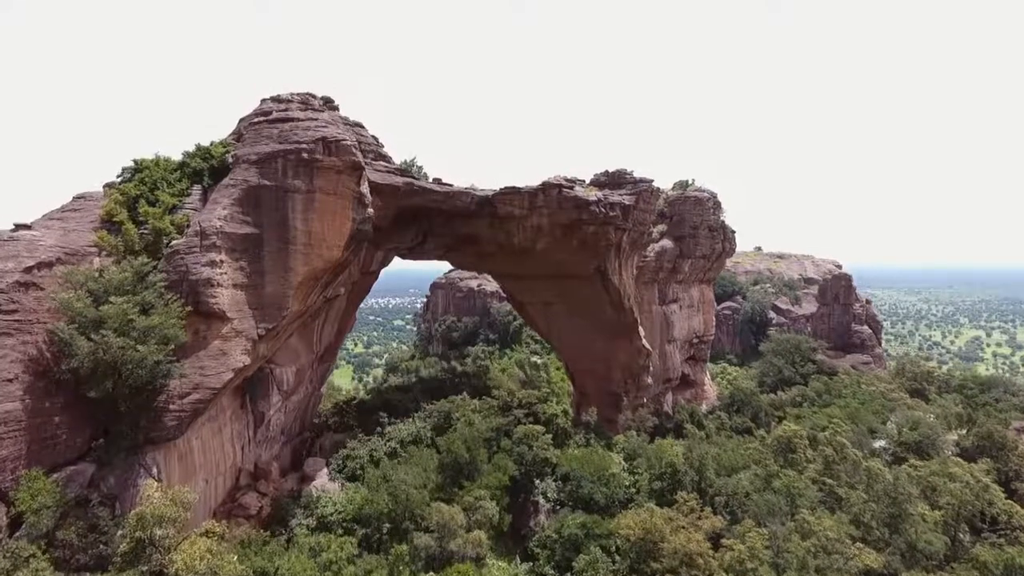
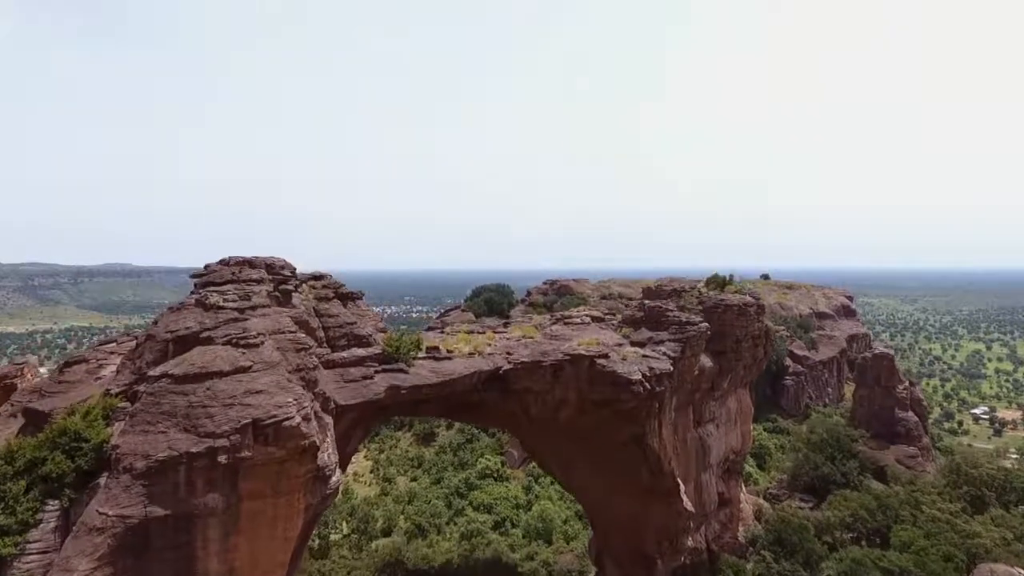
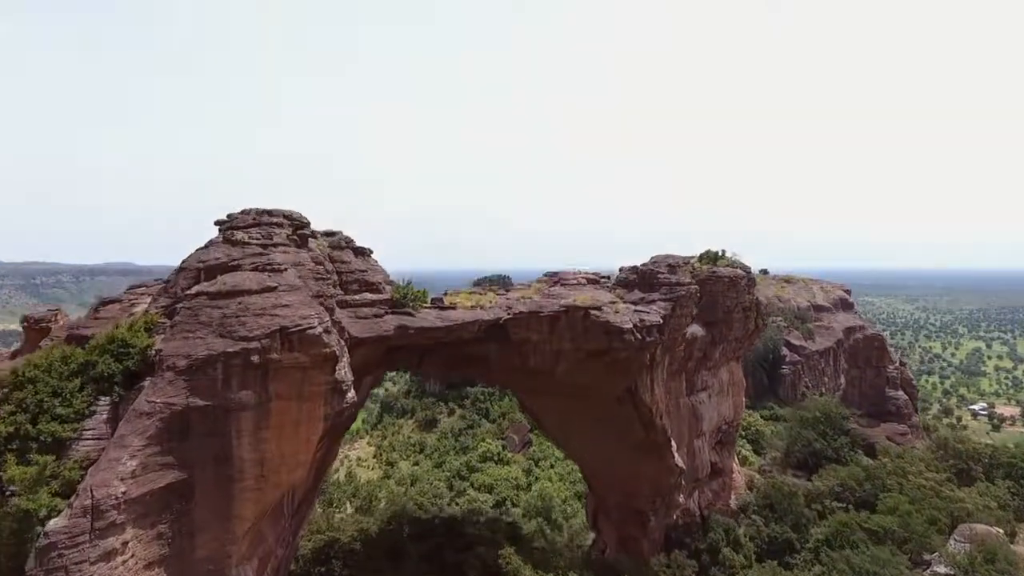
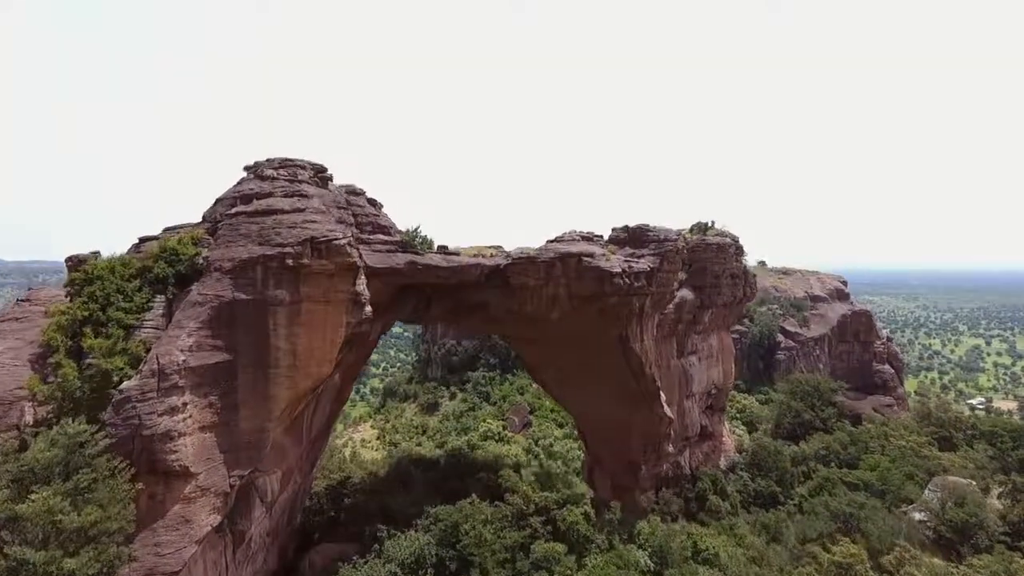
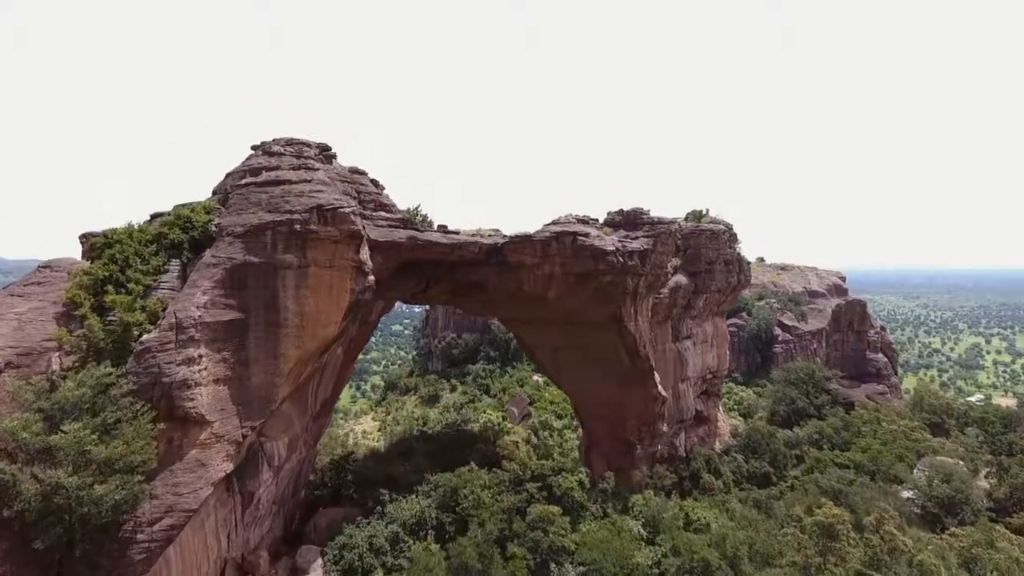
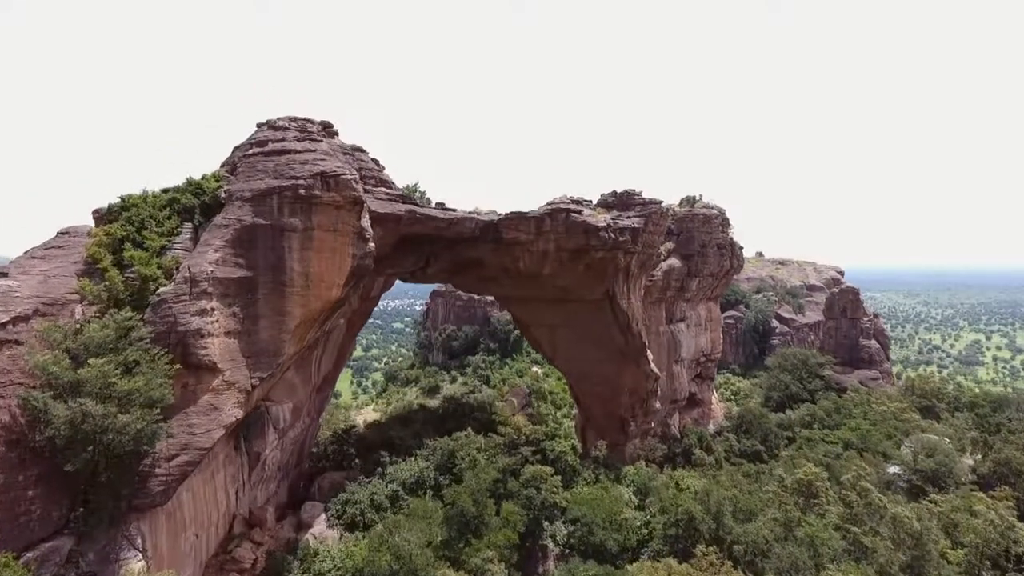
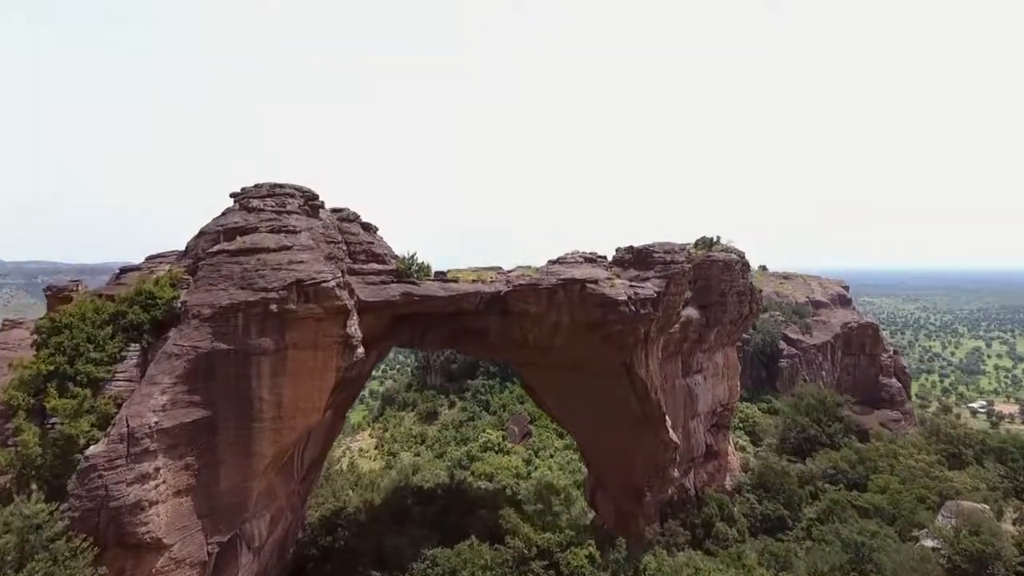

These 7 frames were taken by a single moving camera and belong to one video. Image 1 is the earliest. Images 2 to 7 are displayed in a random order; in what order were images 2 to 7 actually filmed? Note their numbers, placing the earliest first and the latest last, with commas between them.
6, 5, 4, 7, 3, 2
